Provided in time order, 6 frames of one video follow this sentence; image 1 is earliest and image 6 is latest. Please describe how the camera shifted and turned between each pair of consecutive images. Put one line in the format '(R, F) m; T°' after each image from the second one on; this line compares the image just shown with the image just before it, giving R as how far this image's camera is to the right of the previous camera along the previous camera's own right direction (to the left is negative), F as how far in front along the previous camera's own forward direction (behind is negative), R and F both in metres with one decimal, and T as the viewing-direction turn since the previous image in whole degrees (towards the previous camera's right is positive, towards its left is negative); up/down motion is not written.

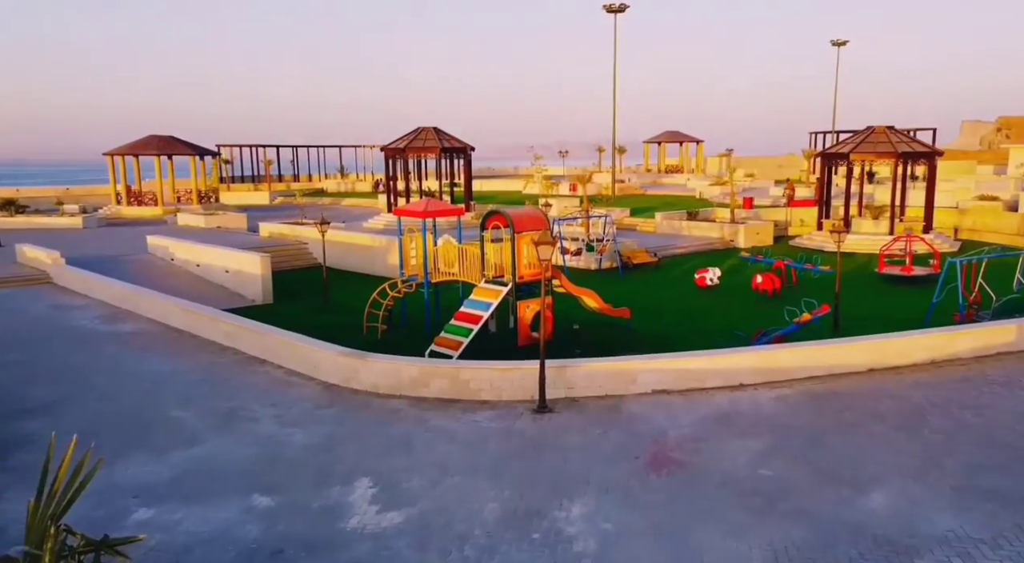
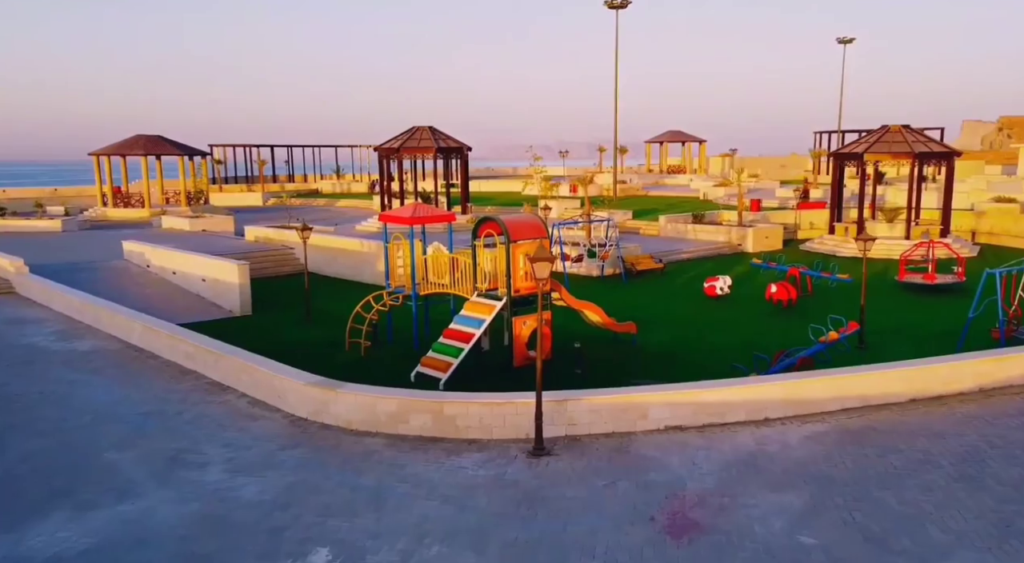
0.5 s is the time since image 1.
(+0.1, +1.1) m; 0°
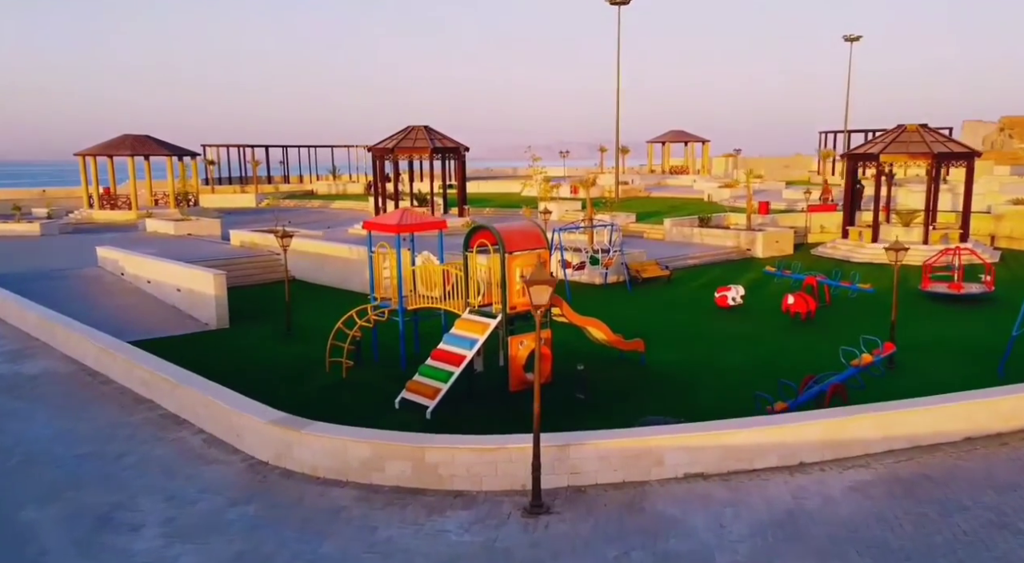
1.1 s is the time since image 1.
(+0.1, +1.1) m; 0°
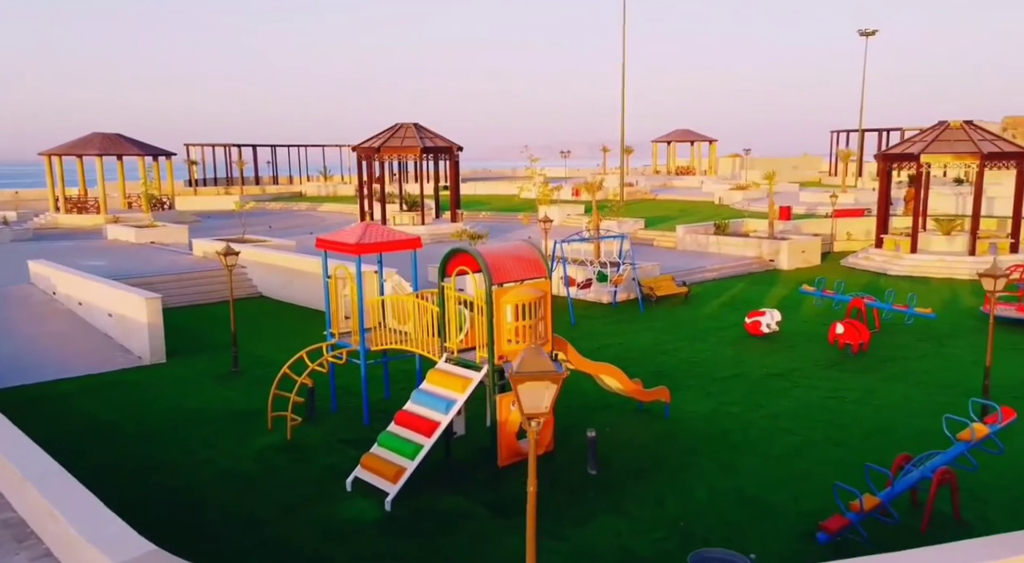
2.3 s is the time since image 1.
(+0.1, +2.4) m; 0°
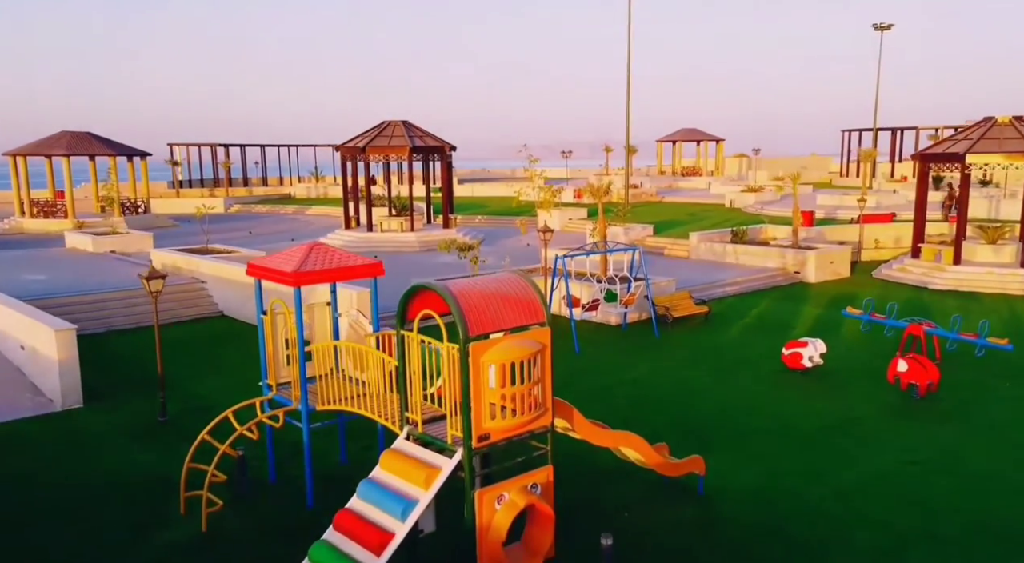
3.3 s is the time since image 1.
(+0.1, +2.2) m; 0°
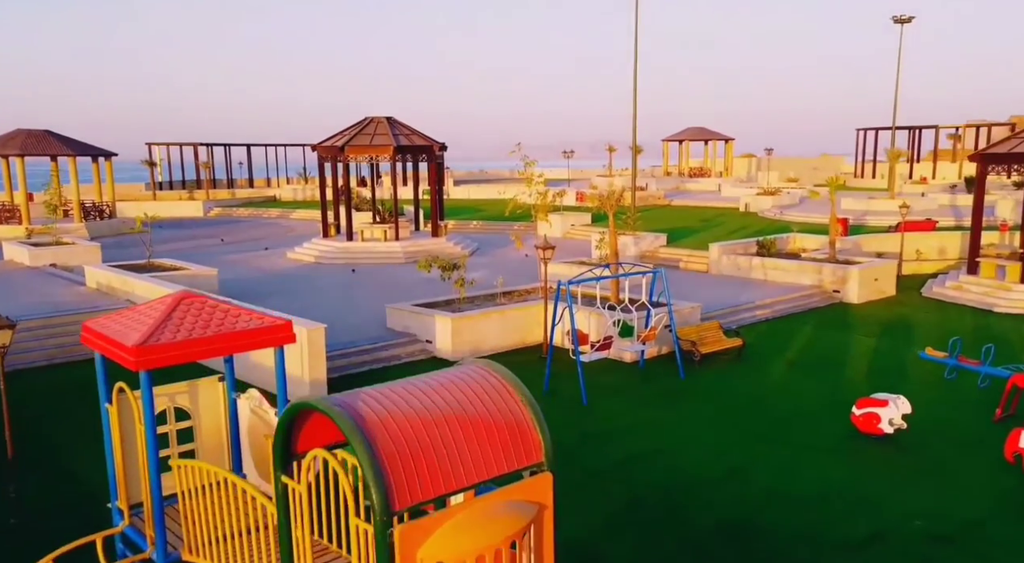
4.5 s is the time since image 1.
(+0.1, +2.6) m; 0°
